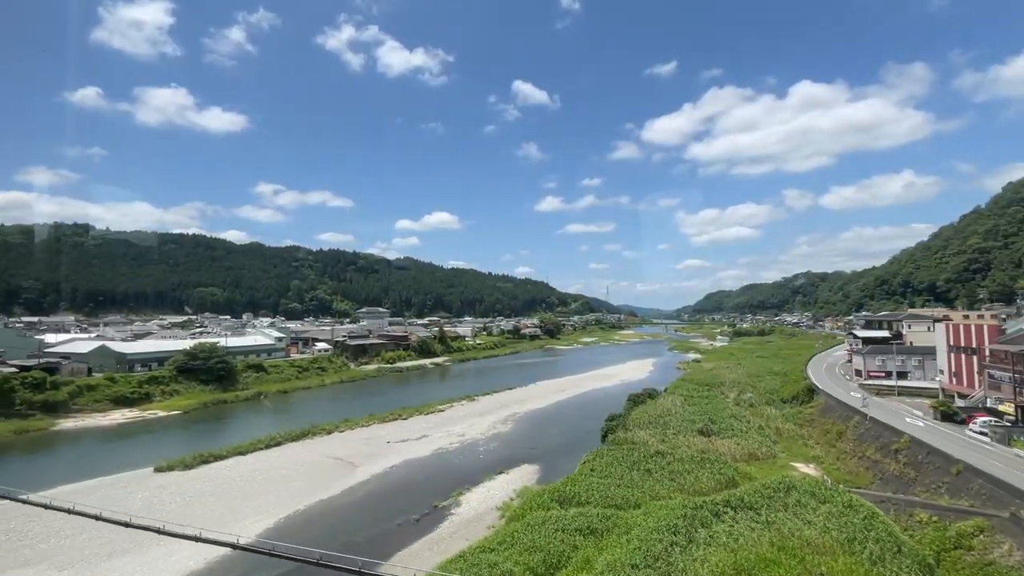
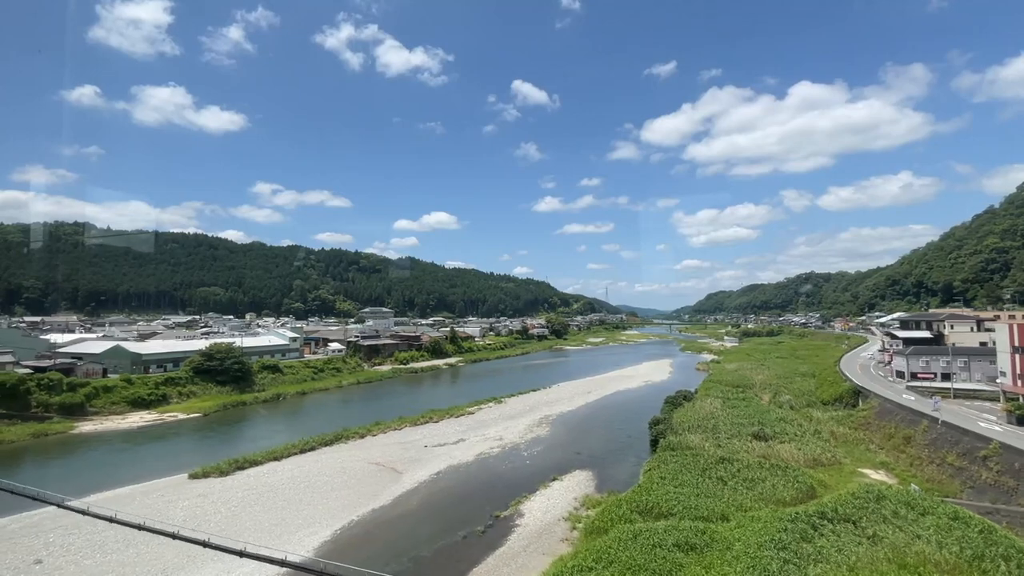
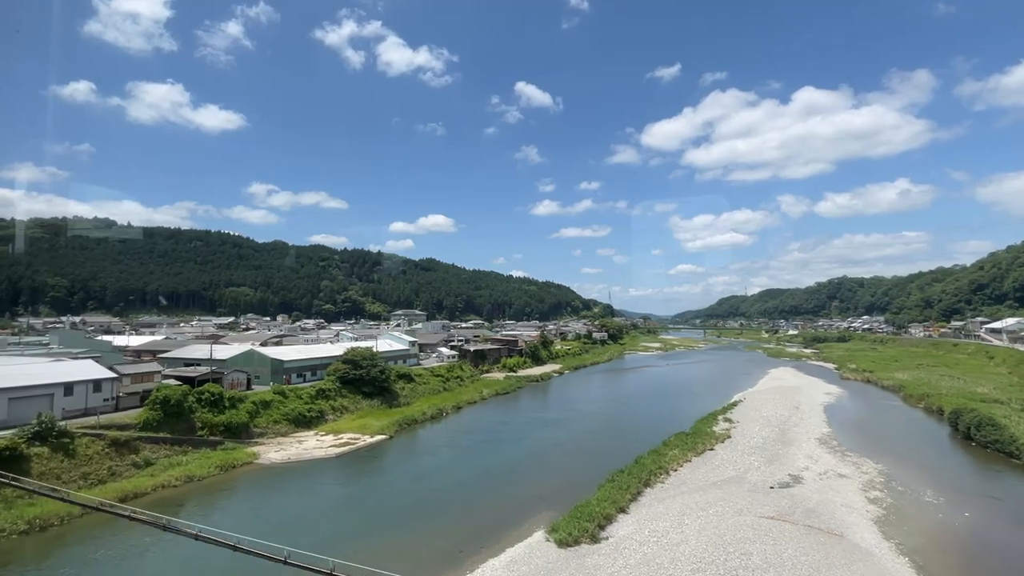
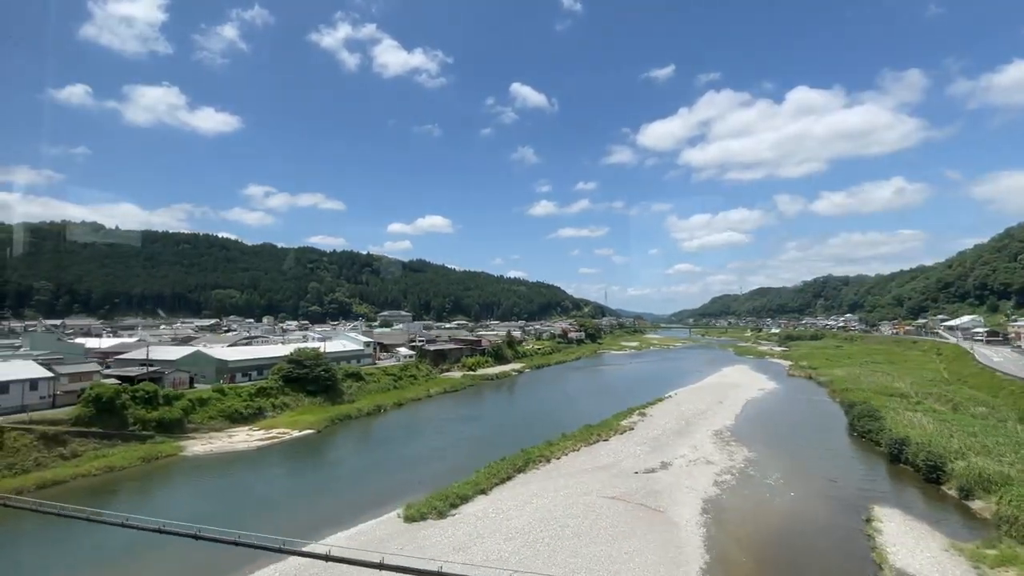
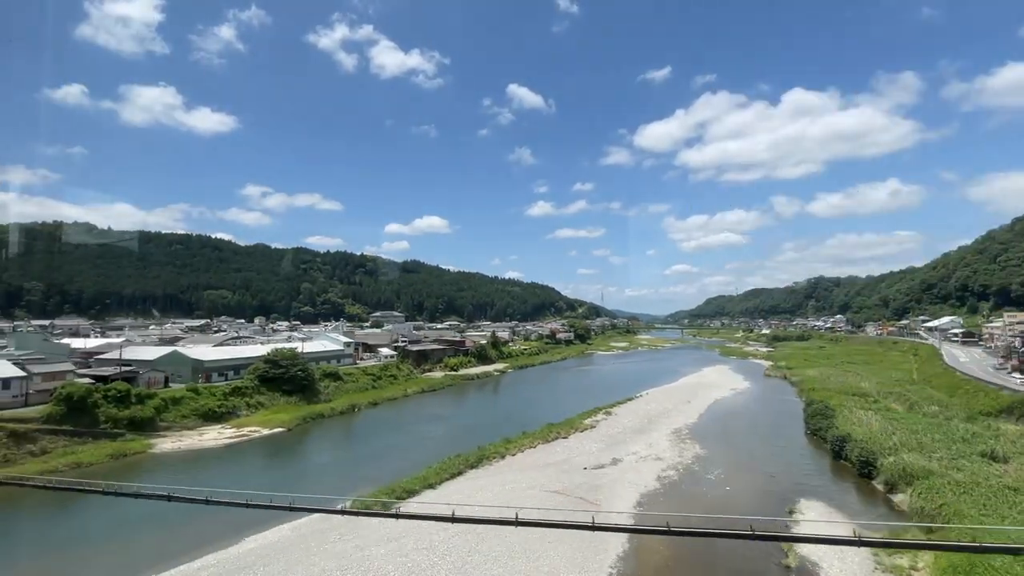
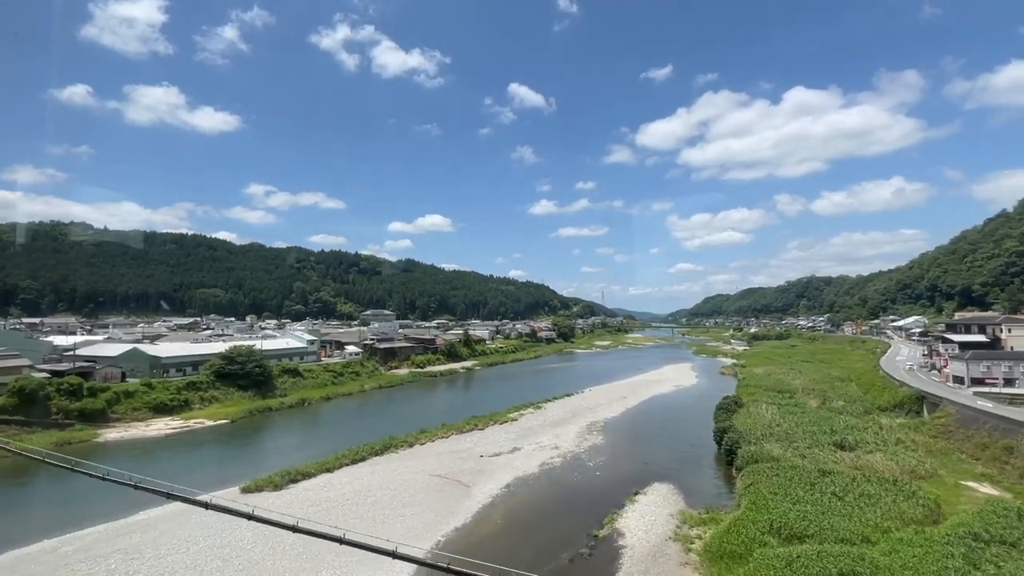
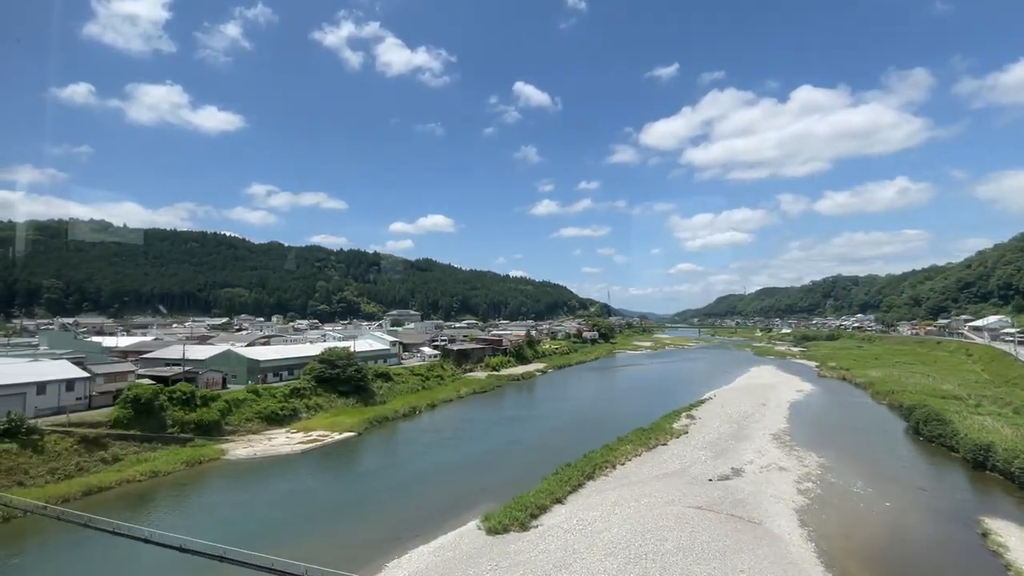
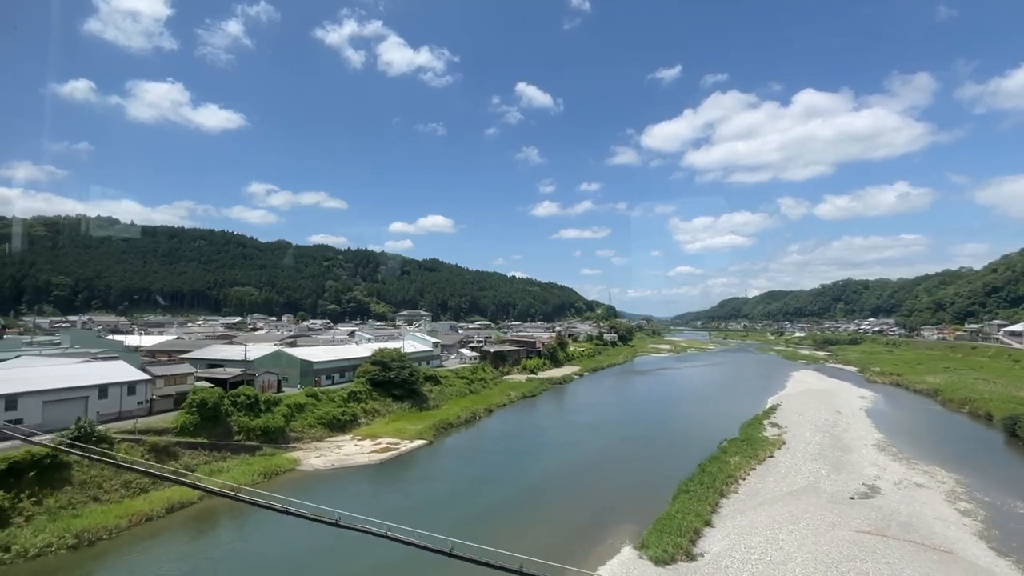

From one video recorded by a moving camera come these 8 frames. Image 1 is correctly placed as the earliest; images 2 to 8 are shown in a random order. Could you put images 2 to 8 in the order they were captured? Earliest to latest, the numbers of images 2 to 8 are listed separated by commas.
2, 6, 5, 4, 7, 3, 8
